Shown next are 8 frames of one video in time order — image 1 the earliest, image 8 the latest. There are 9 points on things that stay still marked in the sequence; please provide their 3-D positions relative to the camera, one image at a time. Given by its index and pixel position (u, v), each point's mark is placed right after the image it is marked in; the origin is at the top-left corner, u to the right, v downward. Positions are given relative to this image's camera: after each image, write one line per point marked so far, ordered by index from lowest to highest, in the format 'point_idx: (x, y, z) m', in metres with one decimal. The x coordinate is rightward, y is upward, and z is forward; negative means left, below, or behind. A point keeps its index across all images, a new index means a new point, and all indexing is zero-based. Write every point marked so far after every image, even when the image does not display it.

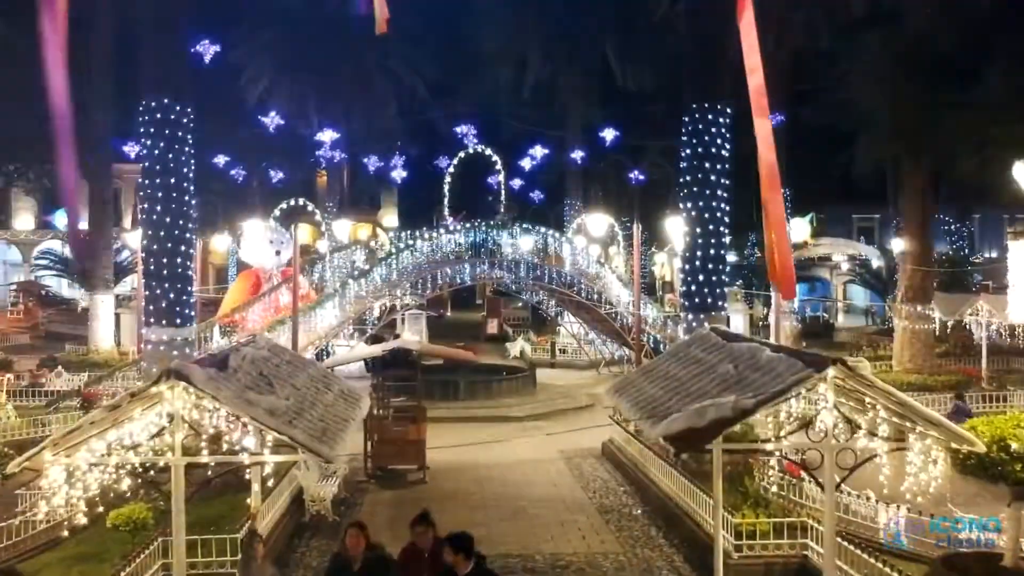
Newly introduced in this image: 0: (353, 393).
0: (-1.7, -1.1, +9.3) m
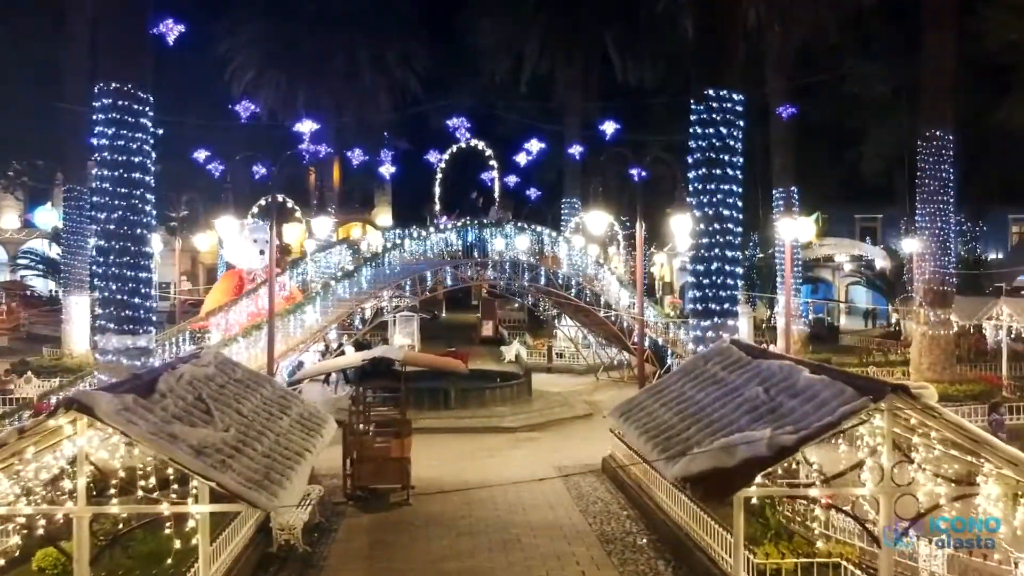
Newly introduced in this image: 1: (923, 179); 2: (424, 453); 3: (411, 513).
0: (-1.8, -1.2, +8.0) m
1: (+9.2, +2.4, +19.9) m
2: (-1.8, -3.3, +17.5) m
3: (-1.5, -3.4, +13.3) m
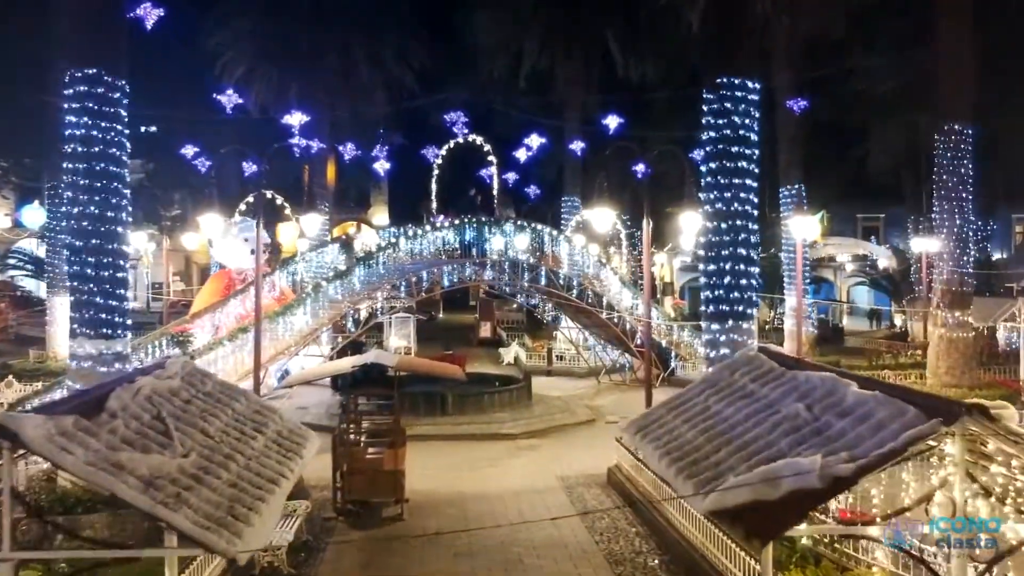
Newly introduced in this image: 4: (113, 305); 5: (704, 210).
0: (-1.8, -1.2, +7.1) m
1: (+9.2, +2.4, +19.0) m
2: (-1.8, -3.3, +16.6) m
3: (-1.5, -3.4, +12.4) m
4: (-6.4, -0.3, +13.9) m
5: (+3.0, +1.2, +13.4) m
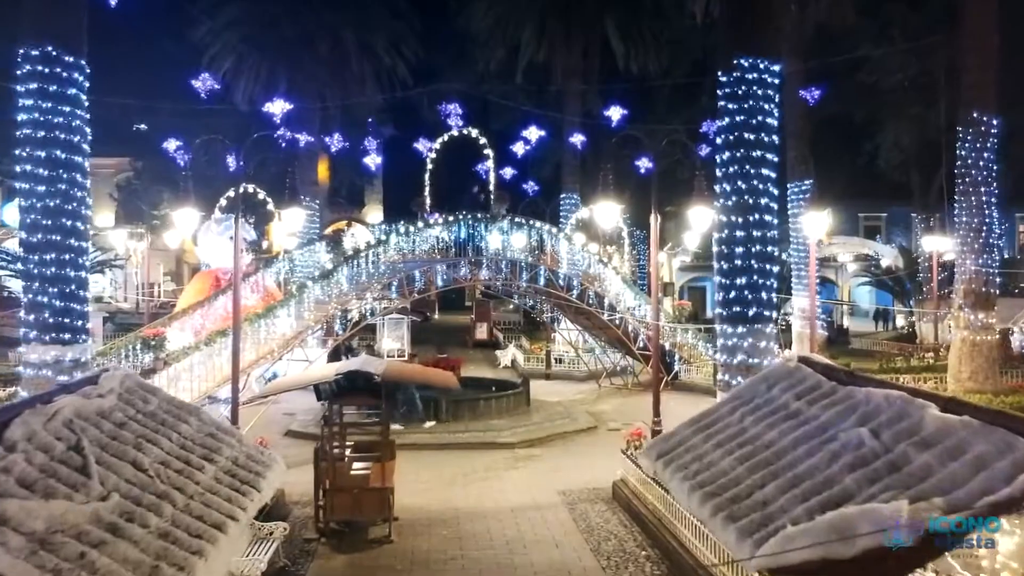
0: (-1.8, -1.2, +6.0) m
1: (+9.2, +2.4, +18.0) m
2: (-1.8, -3.3, +15.5) m
3: (-1.5, -3.4, +11.4) m
4: (-6.4, -0.3, +12.8) m
5: (+3.0, +1.2, +12.3) m
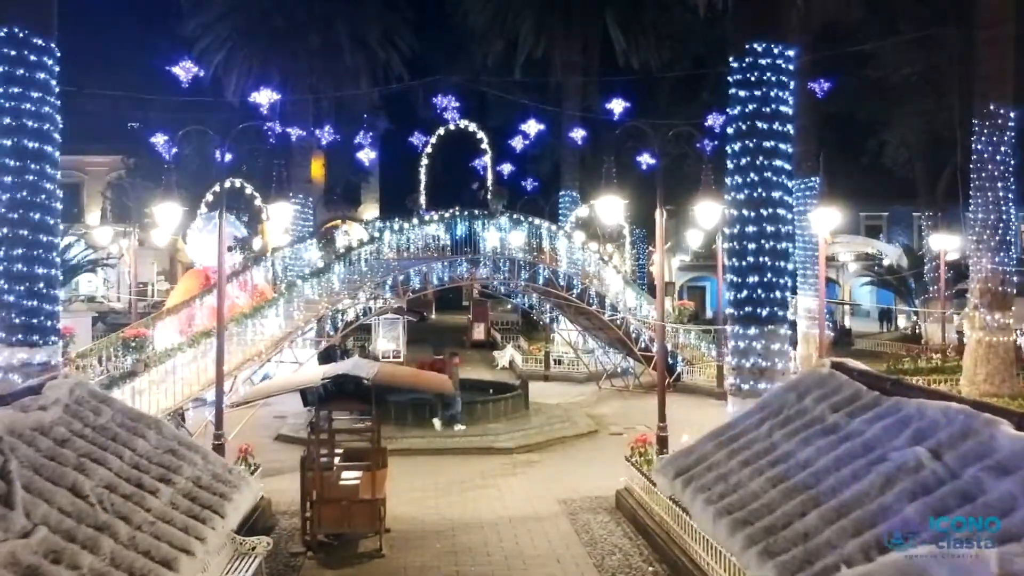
0: (-1.8, -1.2, +5.3) m
1: (+9.1, +2.4, +17.3) m
2: (-1.8, -3.3, +14.8) m
3: (-1.5, -3.4, +10.7) m
4: (-6.4, -0.2, +12.1) m
5: (+2.9, +1.2, +11.7) m
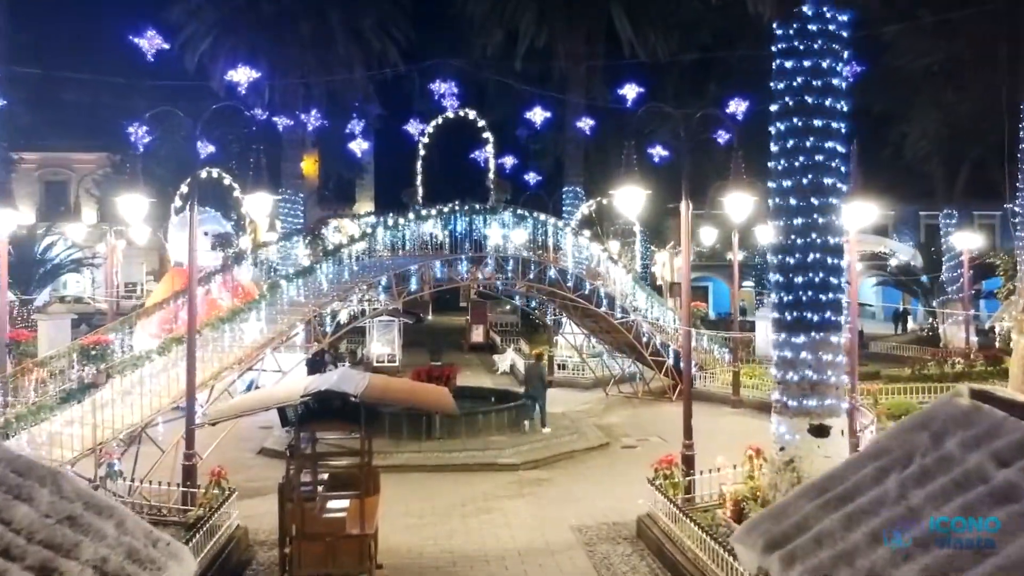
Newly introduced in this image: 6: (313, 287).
0: (-1.6, -1.2, +3.8) m
1: (+9.2, +2.4, +15.9) m
2: (-1.7, -3.3, +13.3) m
3: (-1.4, -3.4, +9.2) m
4: (-6.3, -0.3, +10.5) m
5: (+3.1, +1.2, +10.2) m
6: (-3.9, 0.0, +17.4) m
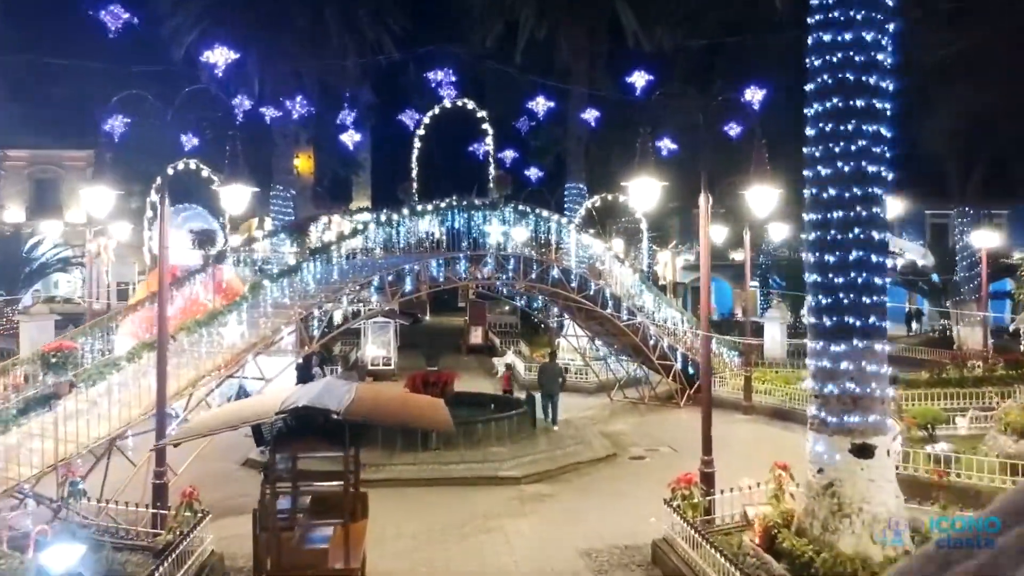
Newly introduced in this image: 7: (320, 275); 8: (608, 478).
0: (-1.6, -1.2, +2.7) m
1: (+9.3, +2.4, +14.8) m
2: (-1.7, -3.3, +12.2) m
3: (-1.4, -3.4, +8.1) m
4: (-6.3, -0.3, +9.4) m
5: (+3.1, +1.2, +9.1) m
6: (-3.8, 0.0, +16.3) m
7: (-3.6, +0.2, +17.0) m
8: (+1.7, -3.3, +15.2) m
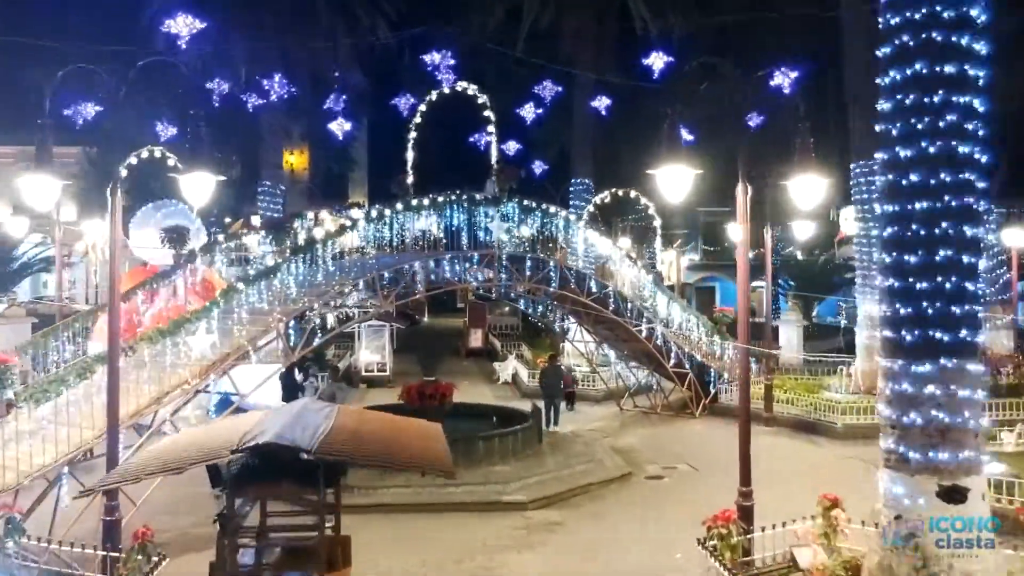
0: (-1.5, -1.3, +1.2) m
1: (+9.4, +2.4, +13.3) m
2: (-1.6, -3.3, +10.7) m
3: (-1.3, -3.5, +6.5) m
4: (-6.2, -0.3, +7.9) m
5: (+3.2, +1.1, +7.5) m
6: (-3.8, 0.0, +14.7) m
7: (-3.6, +0.2, +15.4) m
8: (+1.8, -3.3, +13.6) m
